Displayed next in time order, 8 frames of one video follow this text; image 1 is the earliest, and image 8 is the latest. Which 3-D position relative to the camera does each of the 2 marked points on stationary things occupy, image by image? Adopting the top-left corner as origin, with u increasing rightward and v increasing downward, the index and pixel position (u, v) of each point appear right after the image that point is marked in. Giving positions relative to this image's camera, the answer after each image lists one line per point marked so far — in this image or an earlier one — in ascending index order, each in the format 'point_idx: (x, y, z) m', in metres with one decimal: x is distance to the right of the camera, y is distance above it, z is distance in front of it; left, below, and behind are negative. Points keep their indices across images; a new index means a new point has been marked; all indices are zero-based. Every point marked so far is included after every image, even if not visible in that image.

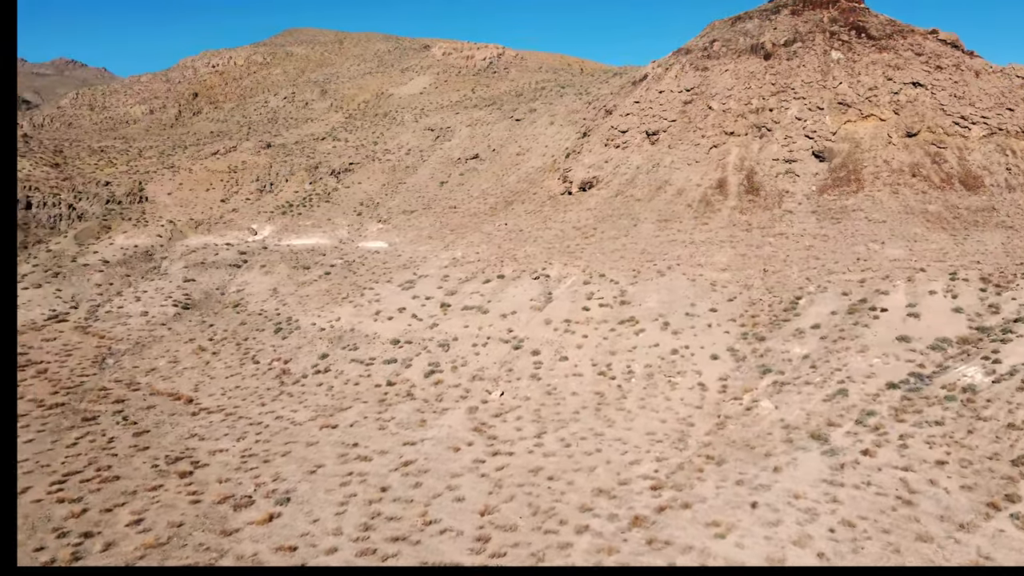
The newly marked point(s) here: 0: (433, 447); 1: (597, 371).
0: (-2.2, -4.9, +15.0) m
1: (+3.4, -3.1, +18.7) m
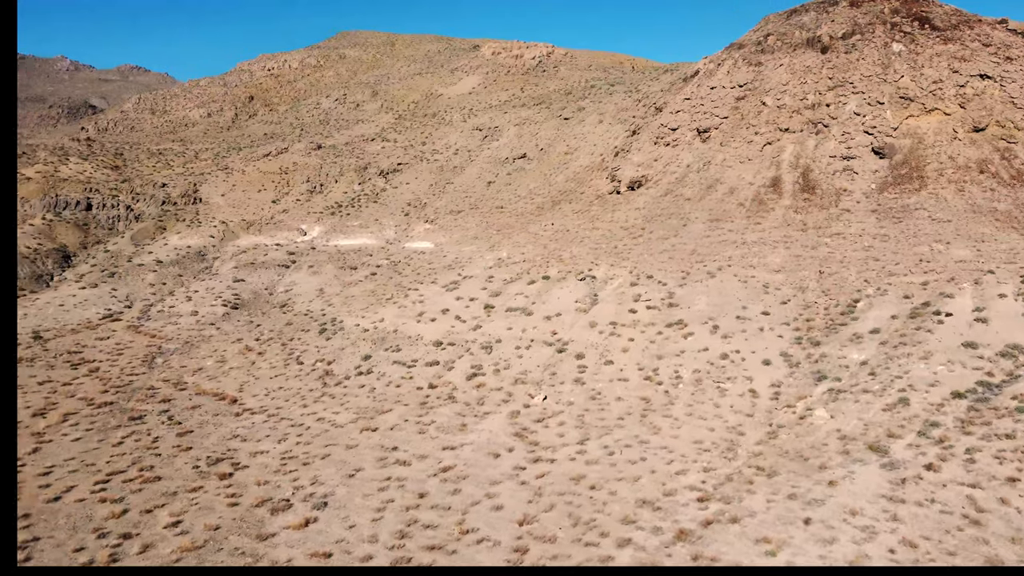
0: (-1.1, -4.9, +14.8) m
1: (+4.7, -3.1, +18.1) m
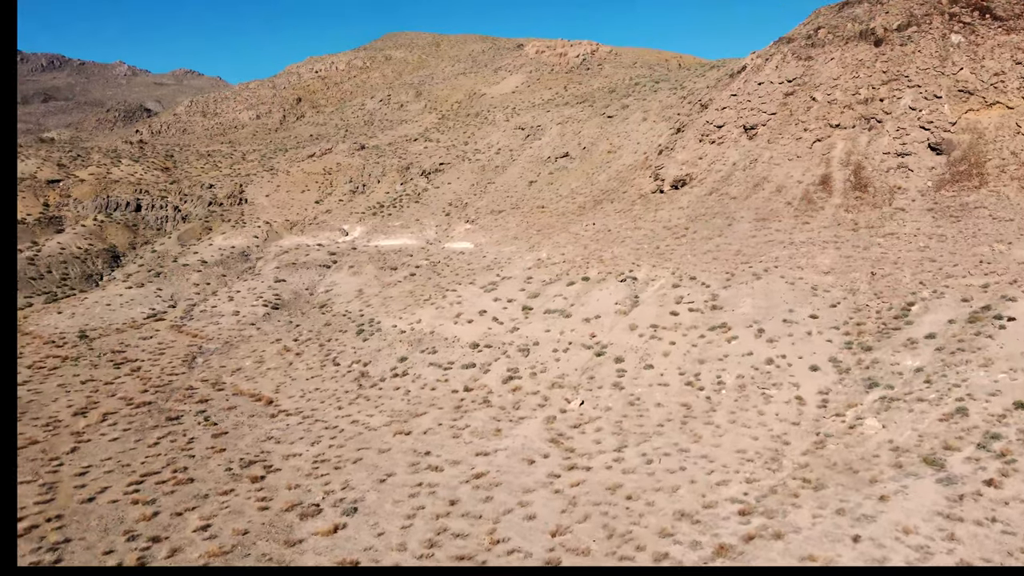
0: (-0.2, -4.9, +14.6) m
1: (+5.9, -3.2, +17.5) m
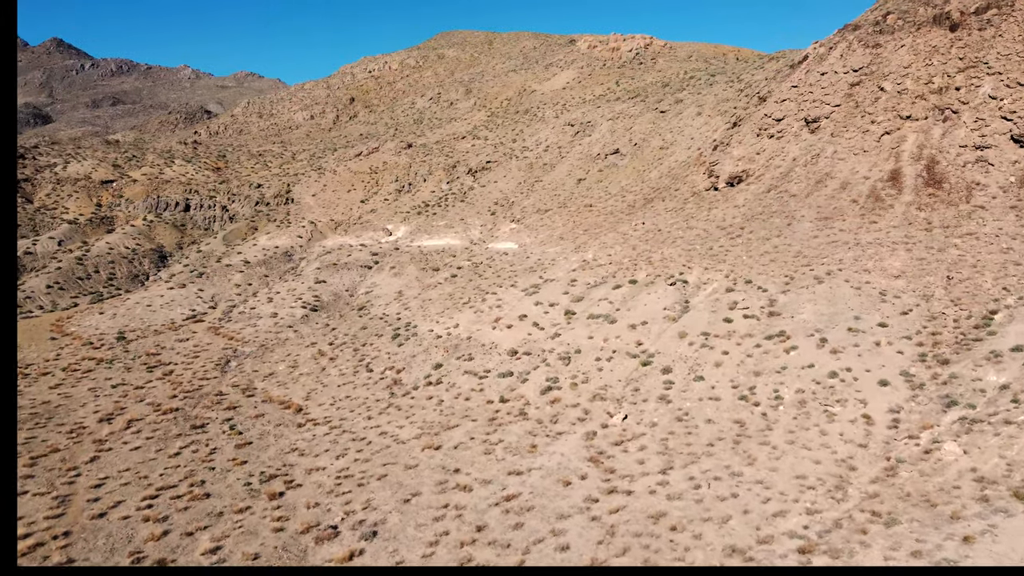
0: (+0.8, -5.1, +13.8) m
1: (+7.0, -3.4, +16.2) m
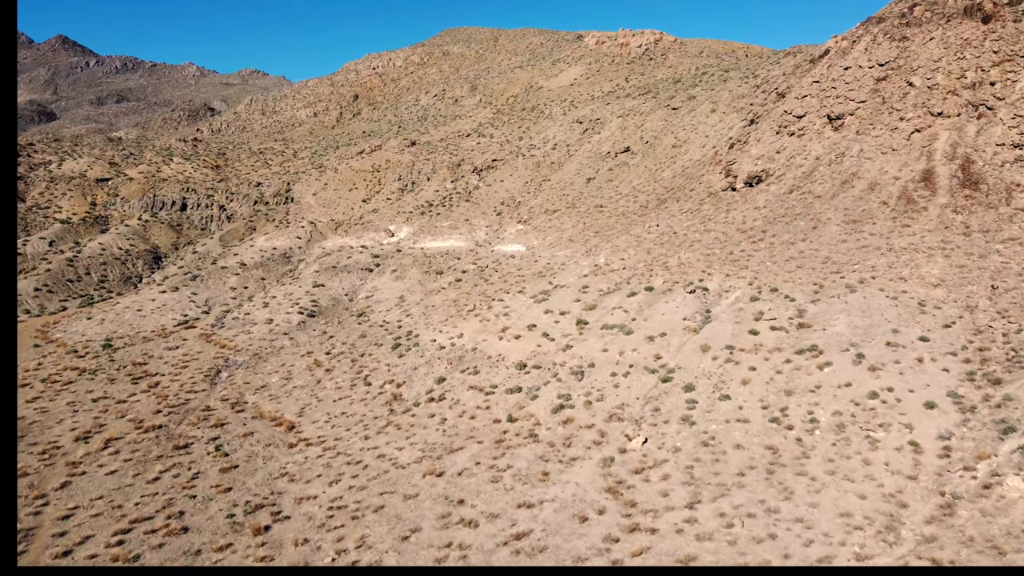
0: (+1.0, -5.4, +12.5) m
1: (+7.3, -3.7, +14.8) m
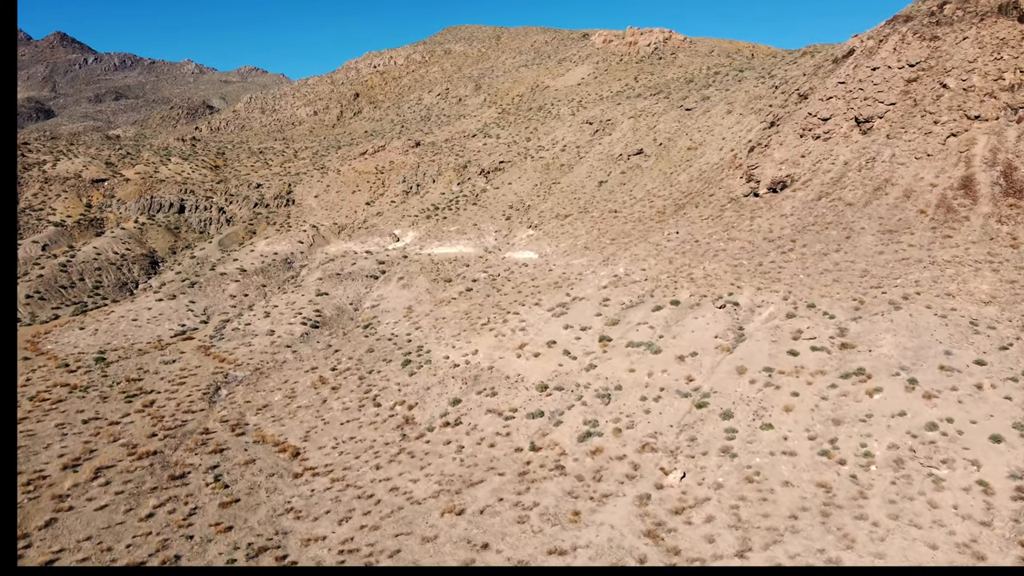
0: (+1.7, -5.9, +11.3) m
1: (+8.0, -4.3, +13.6) m
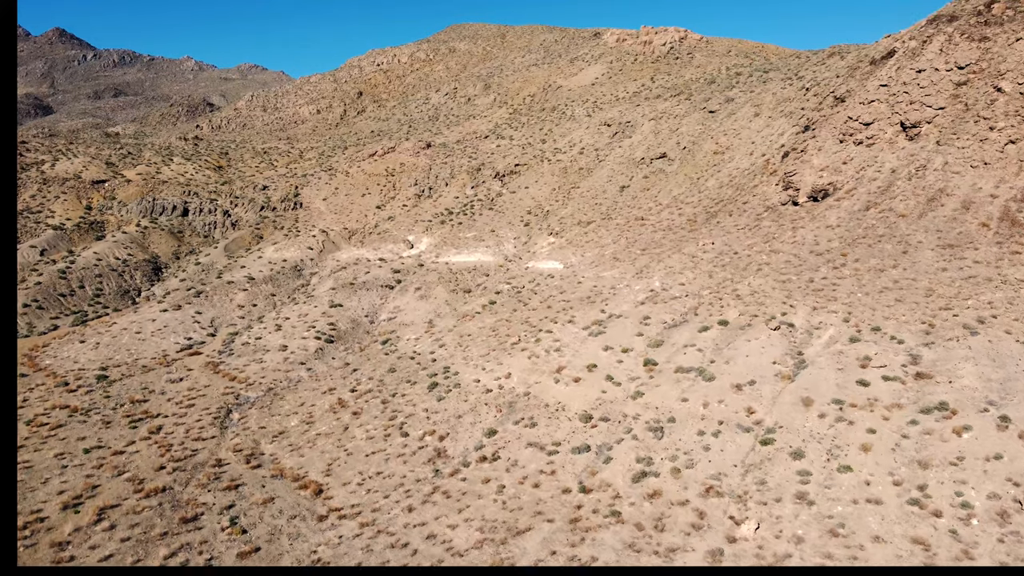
0: (+3.0, -6.6, +9.8) m
1: (+9.3, -5.0, +12.2) m
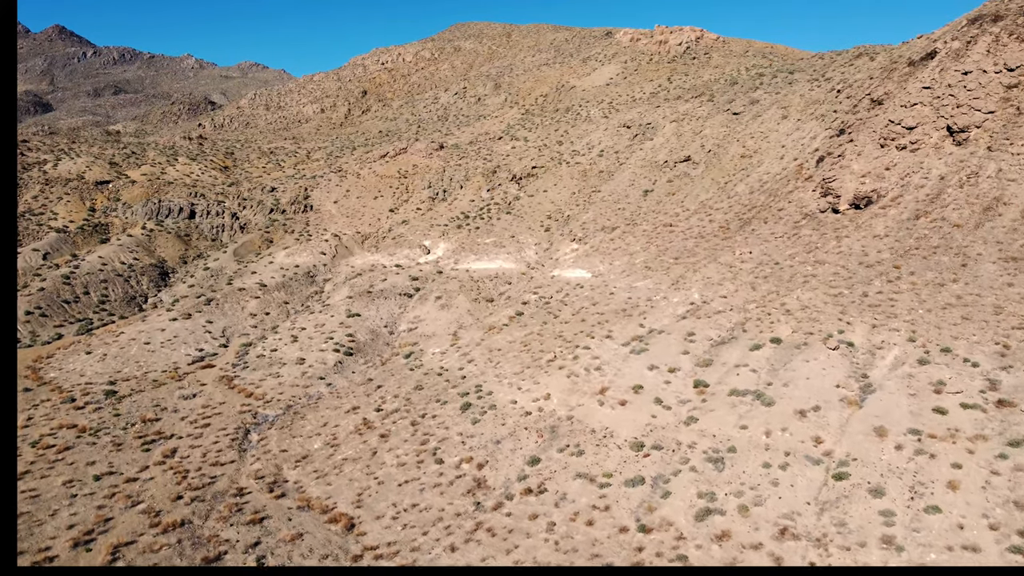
0: (+4.3, -7.1, +8.7) m
1: (+10.6, -5.5, +11.0) m
